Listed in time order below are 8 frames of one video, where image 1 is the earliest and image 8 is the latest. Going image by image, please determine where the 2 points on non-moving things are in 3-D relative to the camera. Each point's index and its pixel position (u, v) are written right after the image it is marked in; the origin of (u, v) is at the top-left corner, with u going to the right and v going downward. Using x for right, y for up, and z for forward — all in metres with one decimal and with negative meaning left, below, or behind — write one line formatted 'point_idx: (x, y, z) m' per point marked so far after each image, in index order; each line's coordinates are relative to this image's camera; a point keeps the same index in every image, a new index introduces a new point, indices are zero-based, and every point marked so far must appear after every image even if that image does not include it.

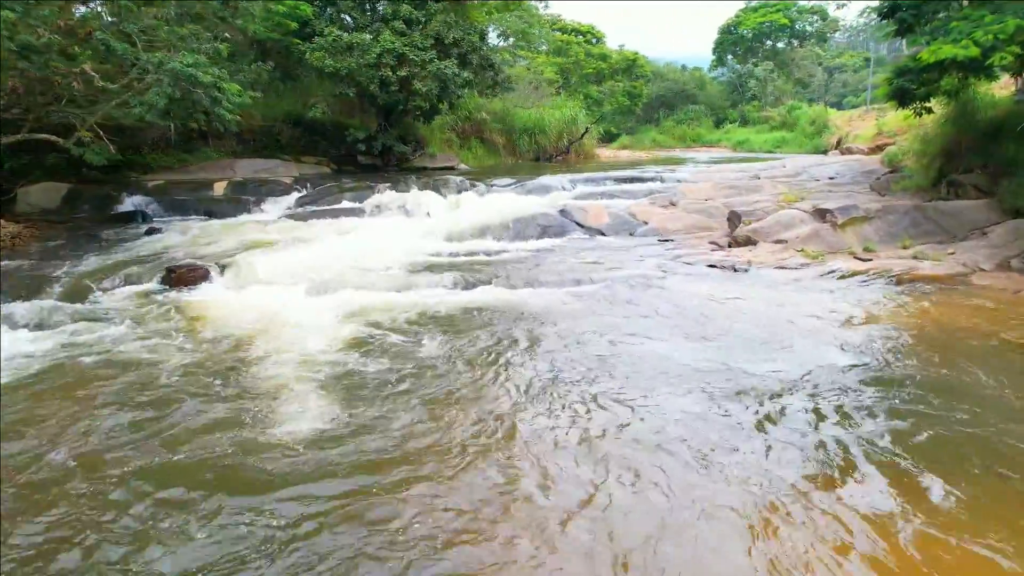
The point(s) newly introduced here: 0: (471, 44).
0: (-0.9, +5.6, +15.9) m
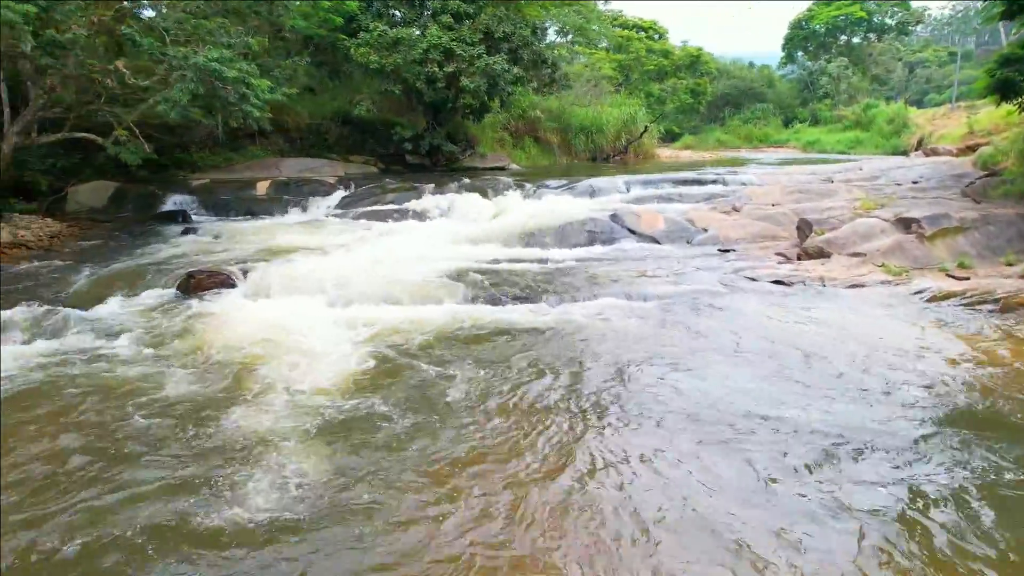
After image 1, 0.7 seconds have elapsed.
0: (+0.2, +5.4, +15.2) m
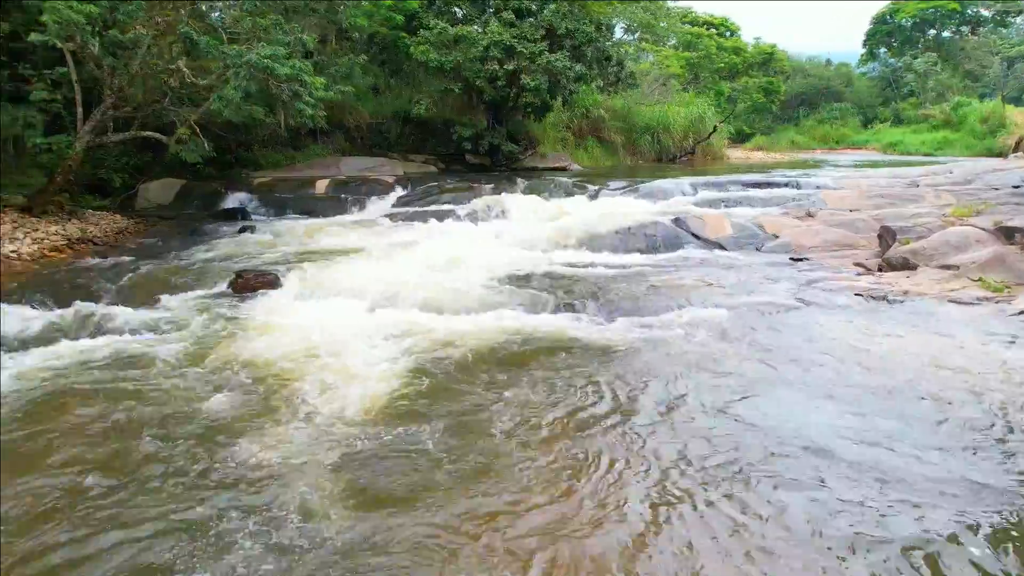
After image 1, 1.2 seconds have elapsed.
0: (+1.6, +5.4, +14.8) m
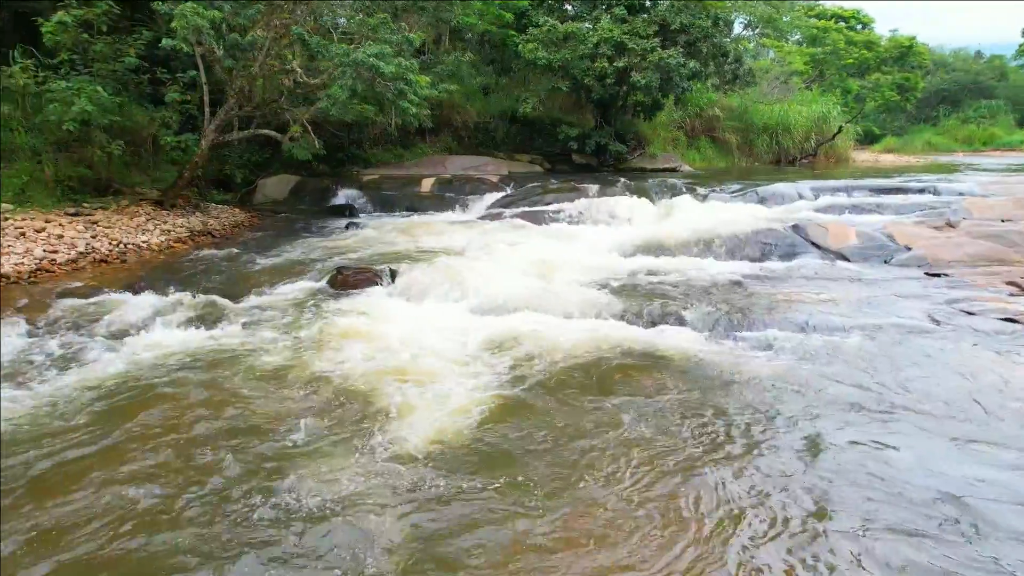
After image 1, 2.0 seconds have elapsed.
0: (+3.9, +5.2, +14.1) m
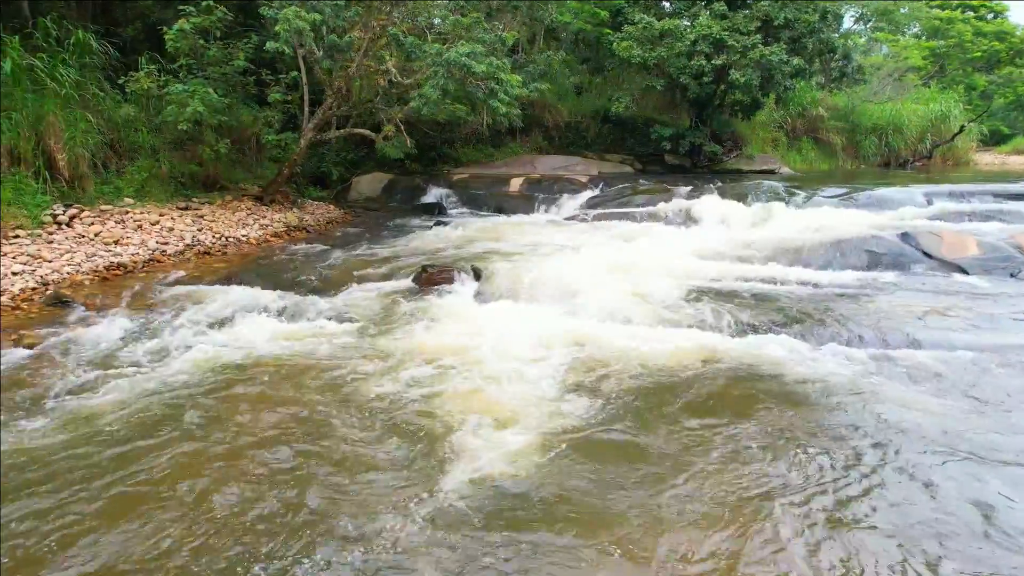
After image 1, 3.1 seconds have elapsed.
0: (+5.7, +5.0, +13.4) m
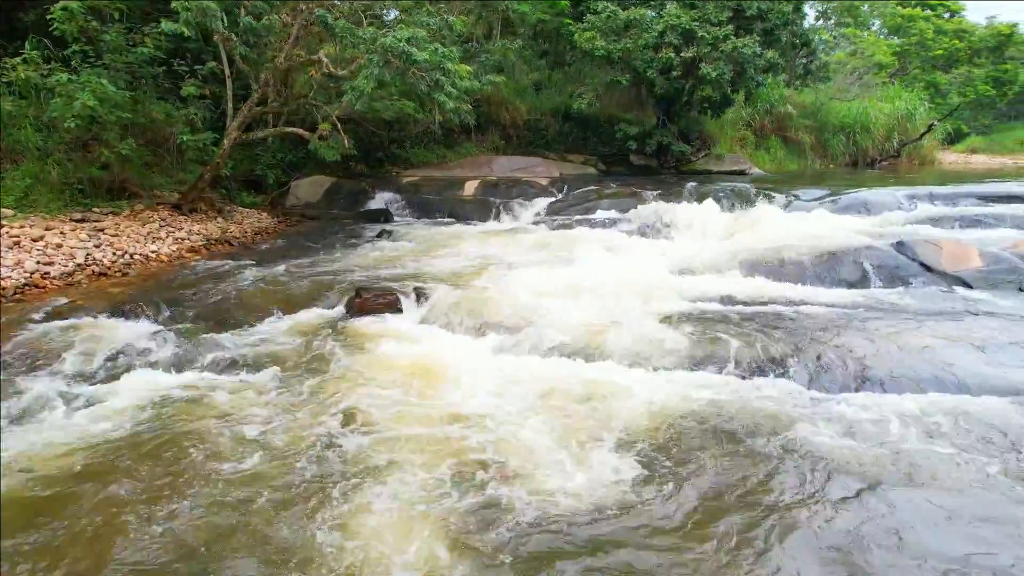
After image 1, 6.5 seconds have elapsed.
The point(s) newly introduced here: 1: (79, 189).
0: (+4.8, +4.9, +12.5) m
1: (-5.5, +1.3, +8.9) m
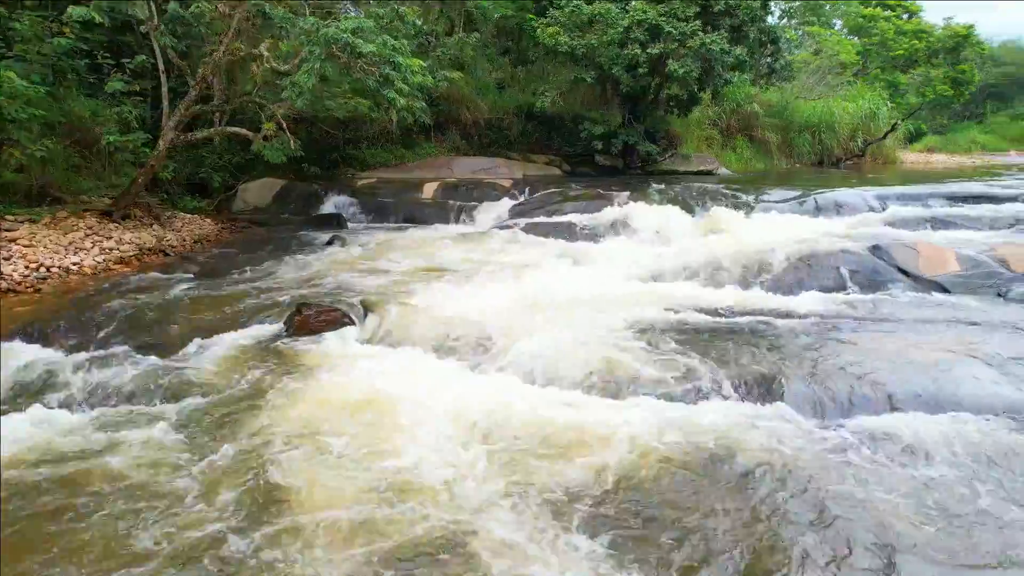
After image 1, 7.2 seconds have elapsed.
0: (+4.1, +4.8, +12.2) m
1: (-6.0, +1.1, +8.0) m
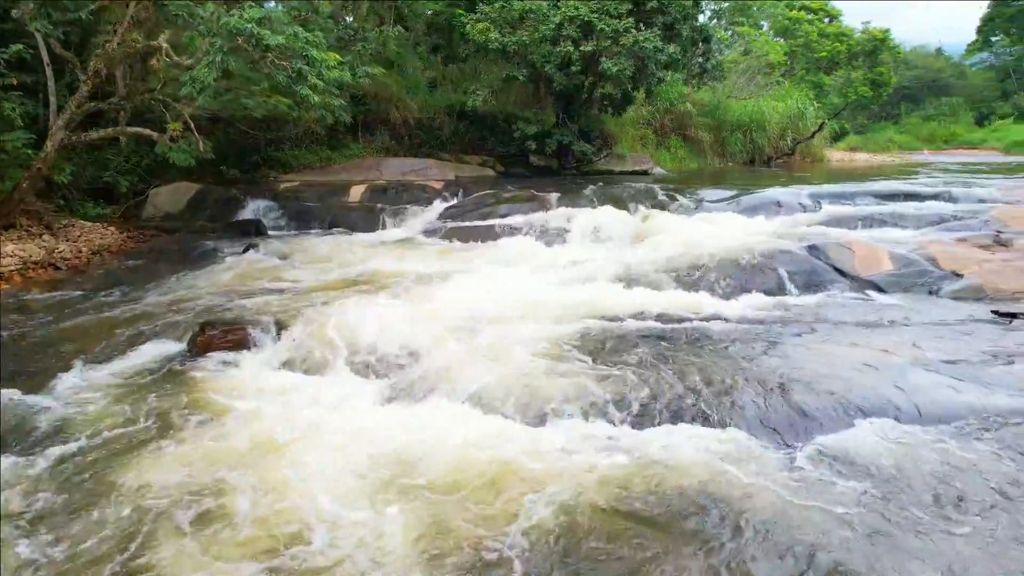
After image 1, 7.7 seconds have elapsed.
0: (+2.9, +4.8, +12.1) m
1: (-6.7, +0.9, +7.1) m
